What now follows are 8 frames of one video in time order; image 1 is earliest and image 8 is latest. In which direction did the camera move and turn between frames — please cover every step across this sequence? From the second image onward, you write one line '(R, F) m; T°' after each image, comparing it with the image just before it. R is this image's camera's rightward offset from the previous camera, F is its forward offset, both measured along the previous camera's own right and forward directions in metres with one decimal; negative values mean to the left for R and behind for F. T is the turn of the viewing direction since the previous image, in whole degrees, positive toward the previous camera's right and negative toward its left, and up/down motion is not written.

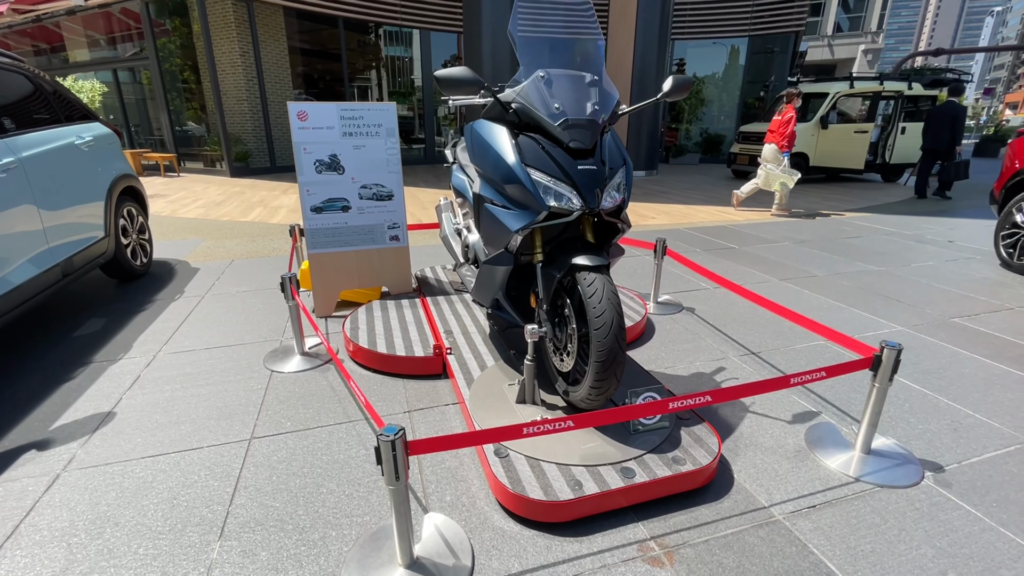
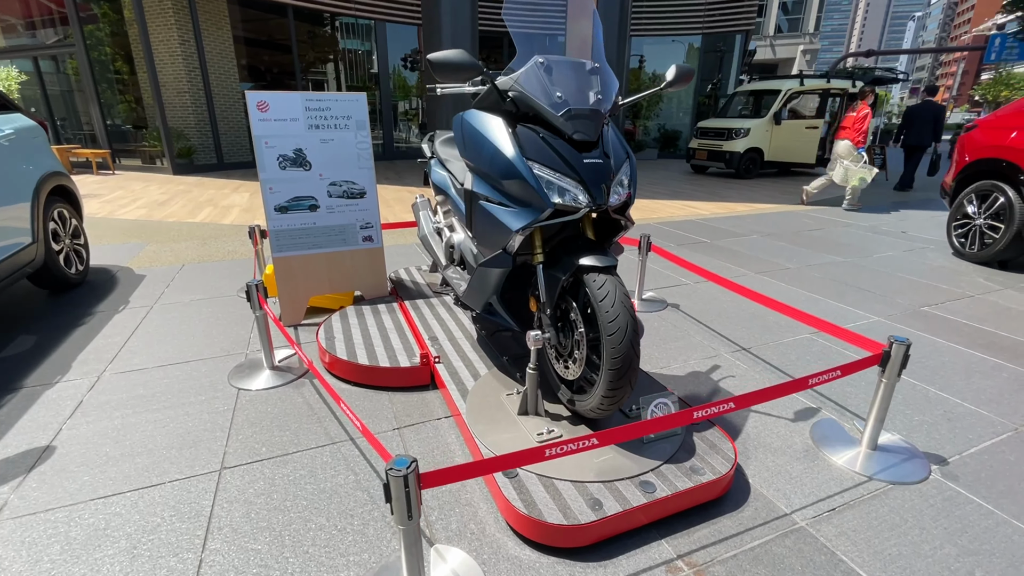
(-0.2, +0.2) m; +5°
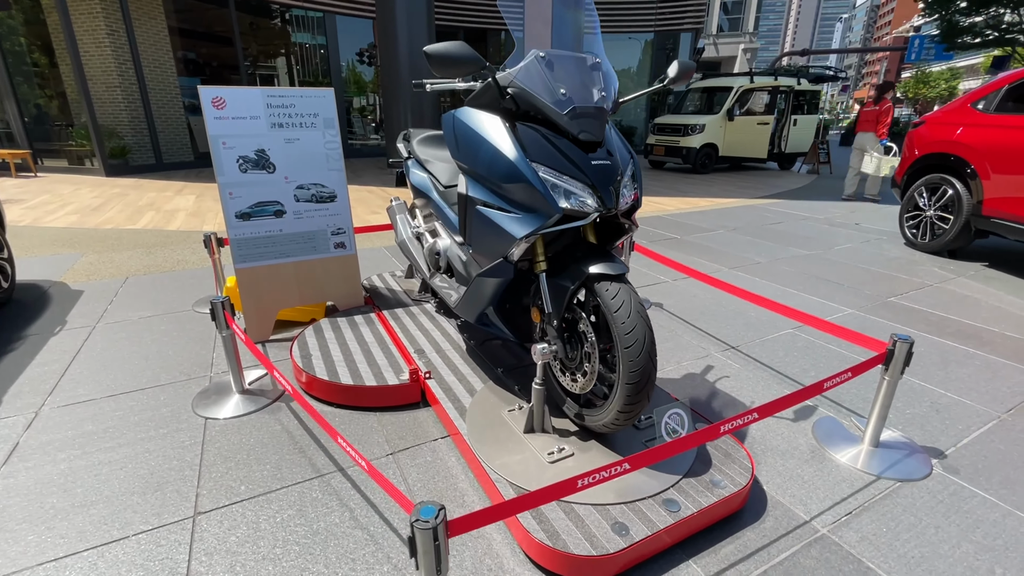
(-0.2, +0.2) m; +5°
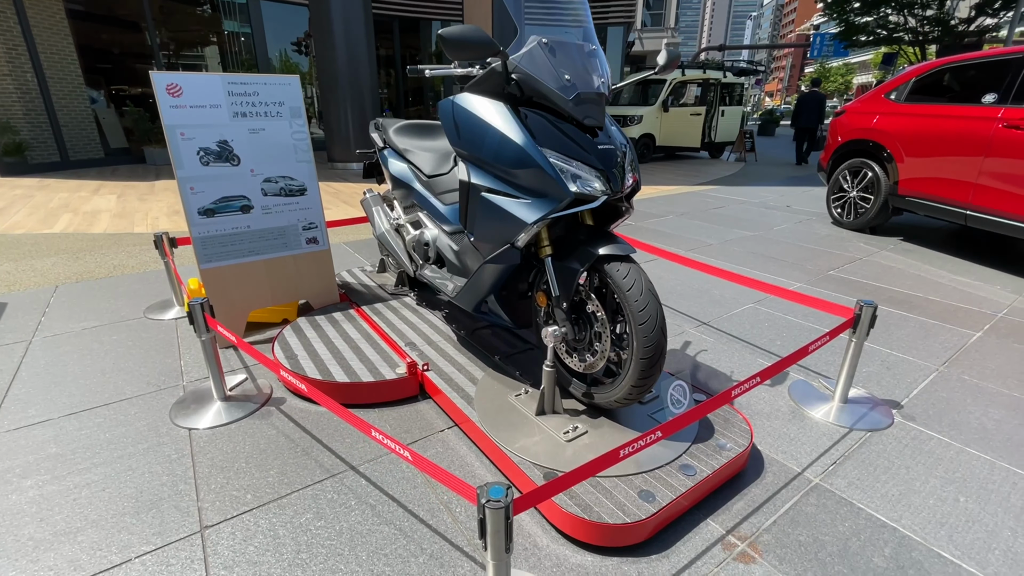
(-0.3, 0.0) m; +7°
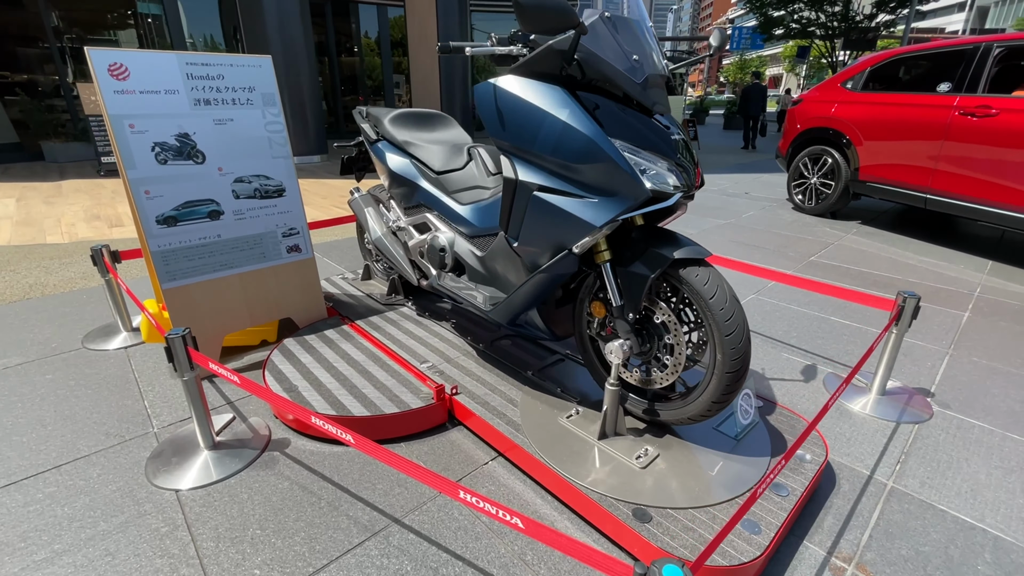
(-0.5, +0.3) m; +7°
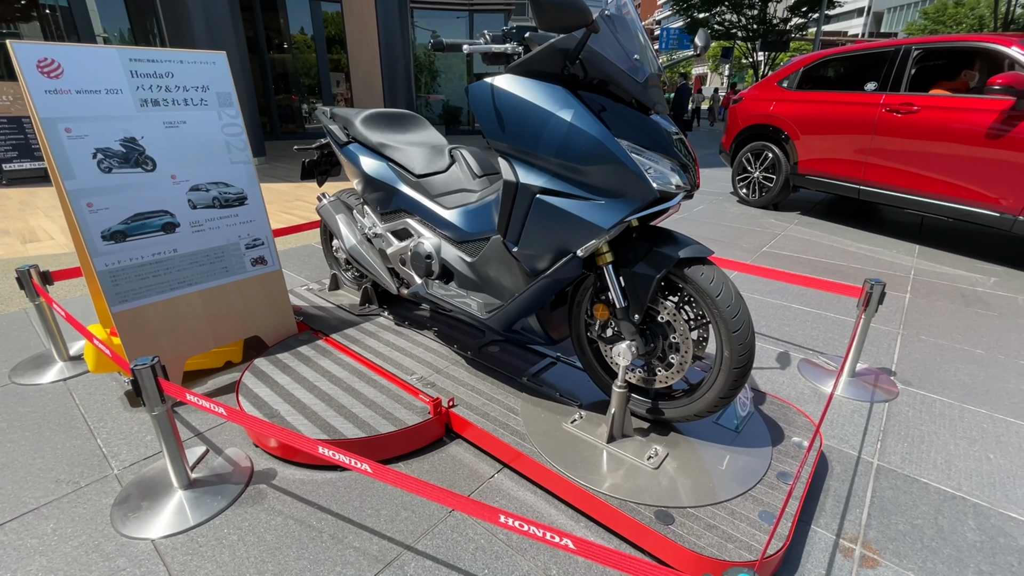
(-0.2, +0.1) m; +6°
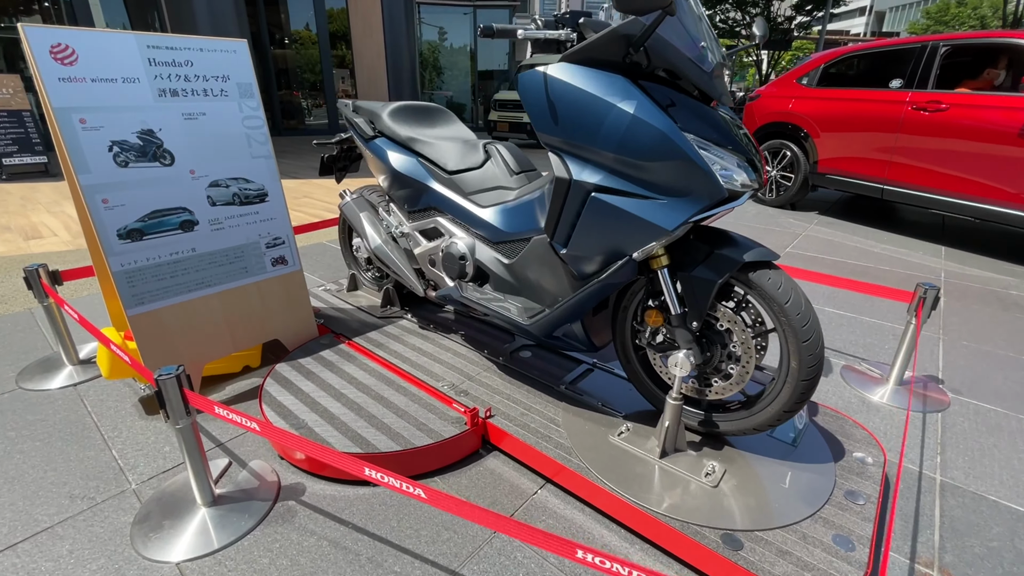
(-0.2, +0.1) m; 0°
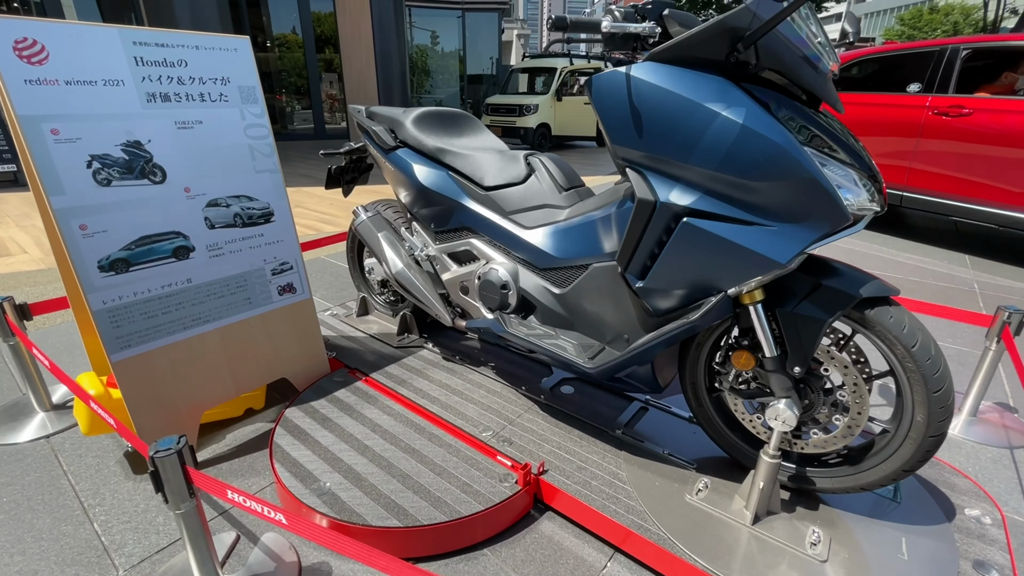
(-0.3, +0.3) m; +2°
